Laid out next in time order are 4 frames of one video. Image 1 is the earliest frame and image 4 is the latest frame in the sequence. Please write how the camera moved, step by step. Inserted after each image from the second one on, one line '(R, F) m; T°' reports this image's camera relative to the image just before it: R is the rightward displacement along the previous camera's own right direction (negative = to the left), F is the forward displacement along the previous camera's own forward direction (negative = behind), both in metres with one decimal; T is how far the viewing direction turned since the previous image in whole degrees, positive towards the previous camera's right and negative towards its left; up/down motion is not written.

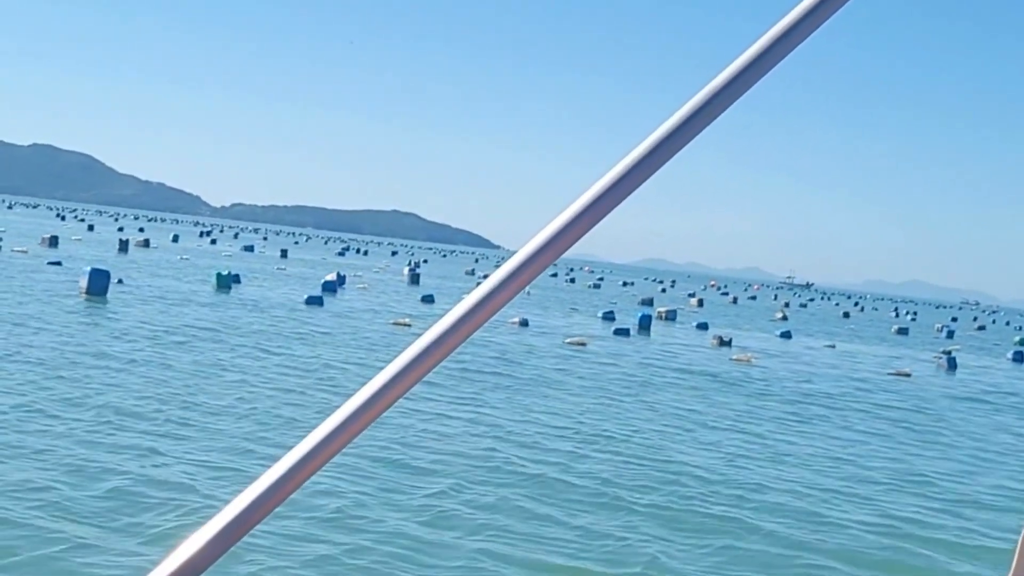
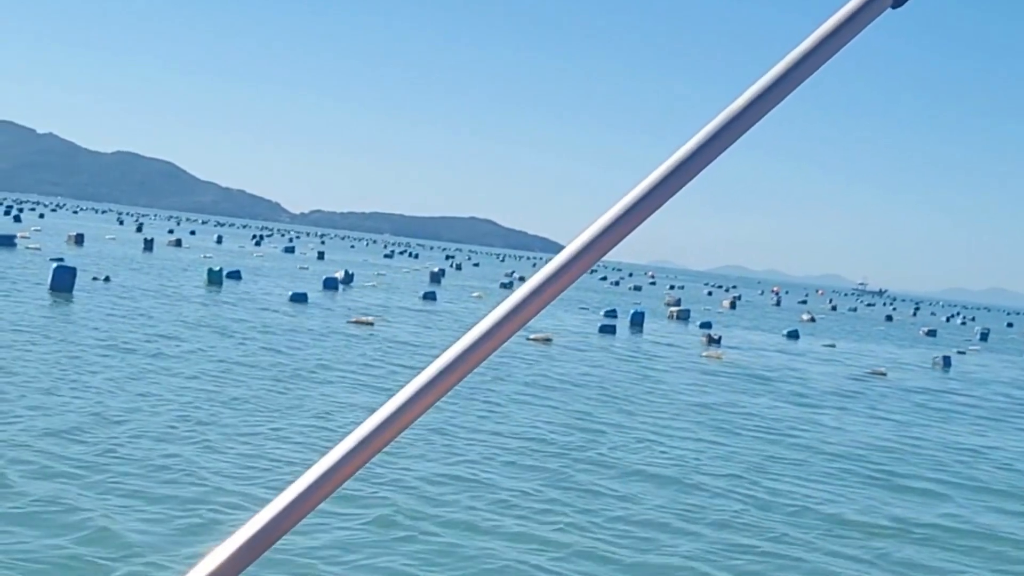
(+1.9, +0.7) m; 0°
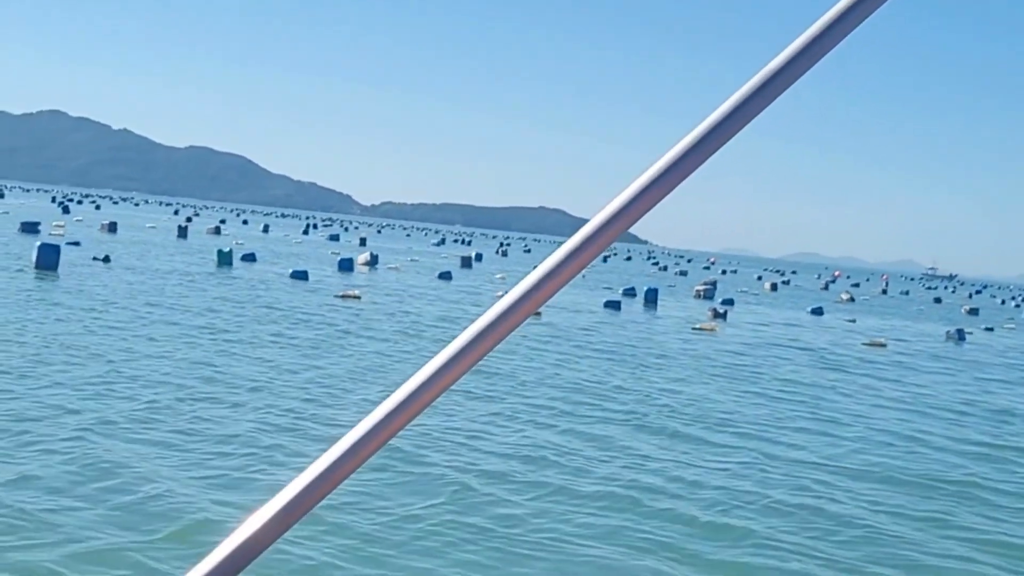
(+1.6, +0.9) m; -1°
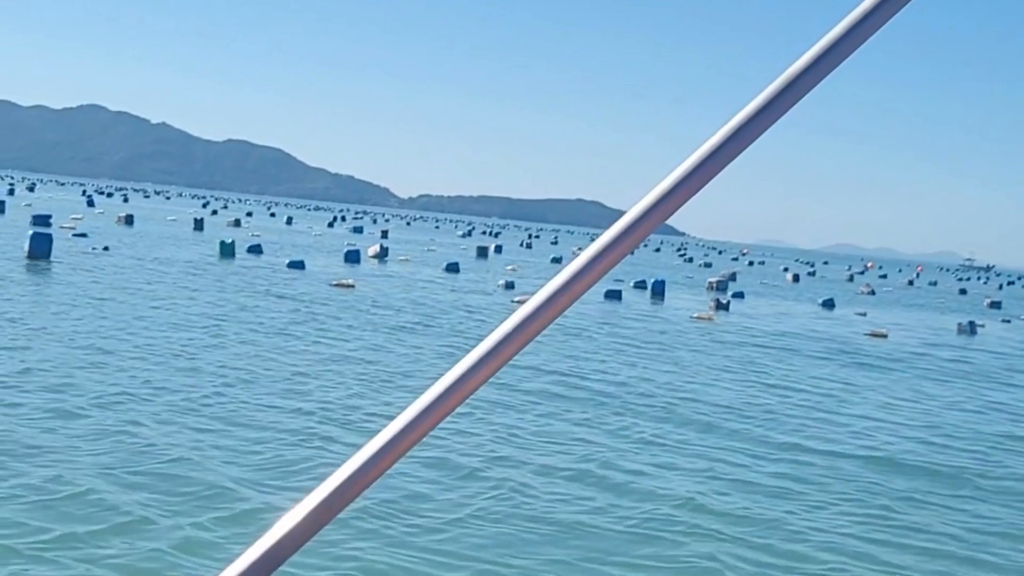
(+0.7, +0.6) m; -1°
